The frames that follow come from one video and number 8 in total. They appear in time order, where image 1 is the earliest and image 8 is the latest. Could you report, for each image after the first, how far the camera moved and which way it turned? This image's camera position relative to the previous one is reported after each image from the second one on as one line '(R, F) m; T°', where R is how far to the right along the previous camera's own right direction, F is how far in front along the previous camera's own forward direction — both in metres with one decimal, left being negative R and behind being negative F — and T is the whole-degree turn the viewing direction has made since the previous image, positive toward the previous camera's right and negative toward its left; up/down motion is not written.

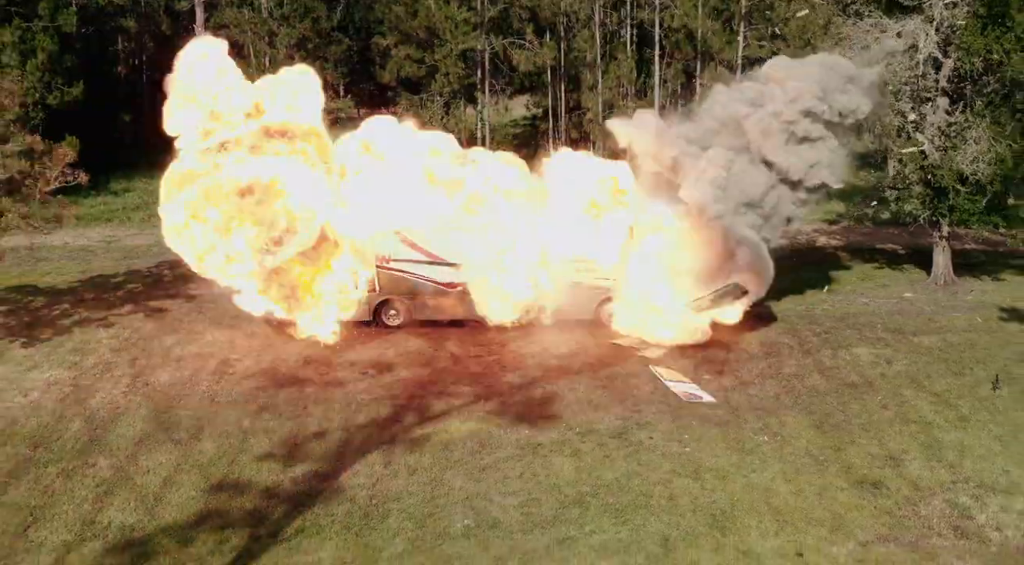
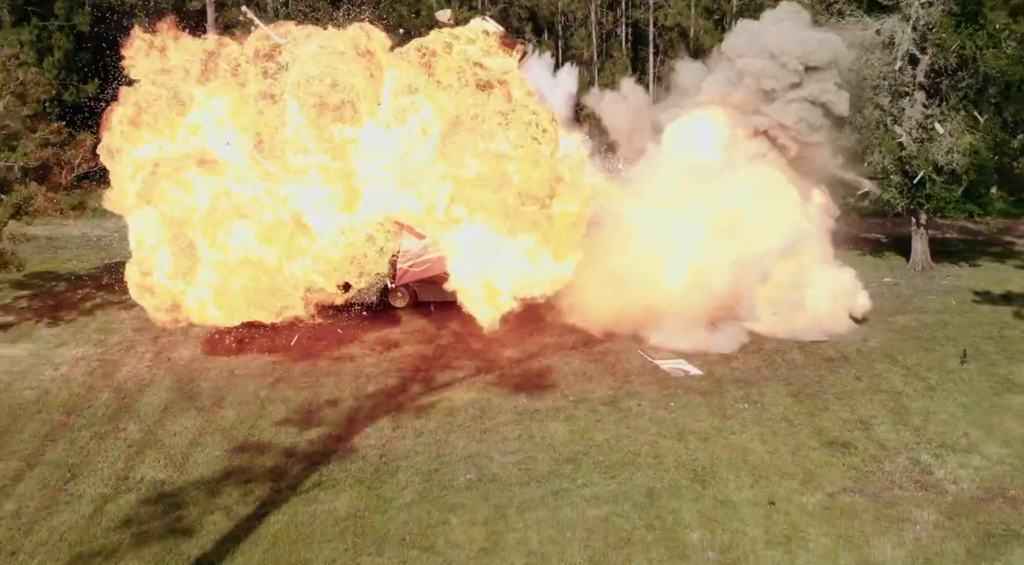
(0.0, -0.8) m; 0°
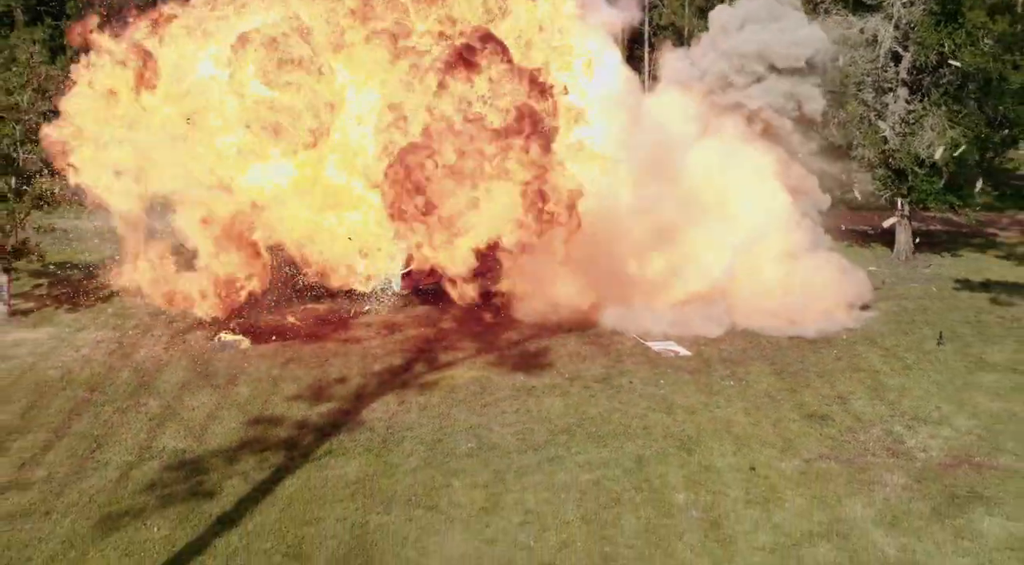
(0.0, -0.6) m; 0°
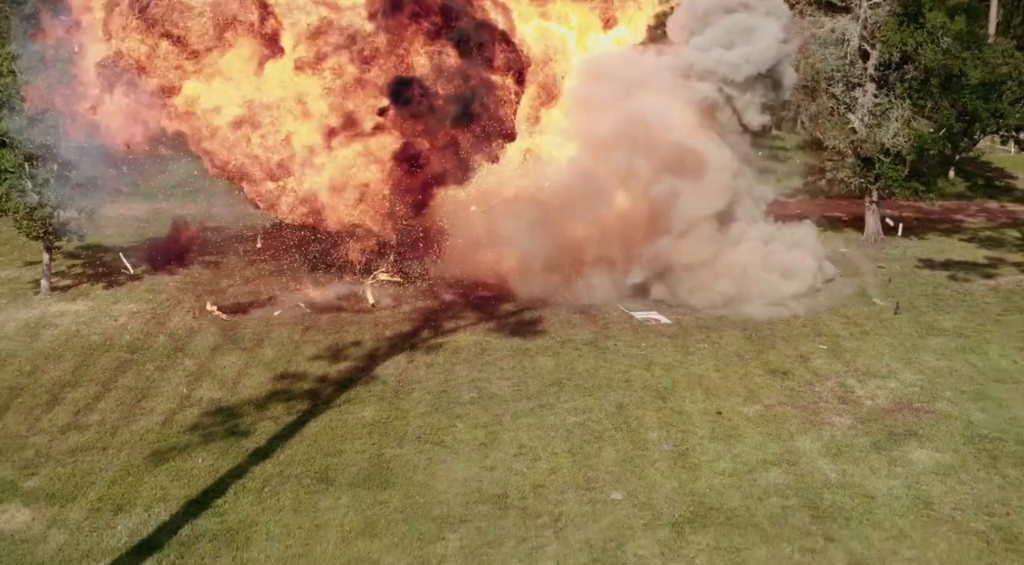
(+0.1, -1.3) m; 0°
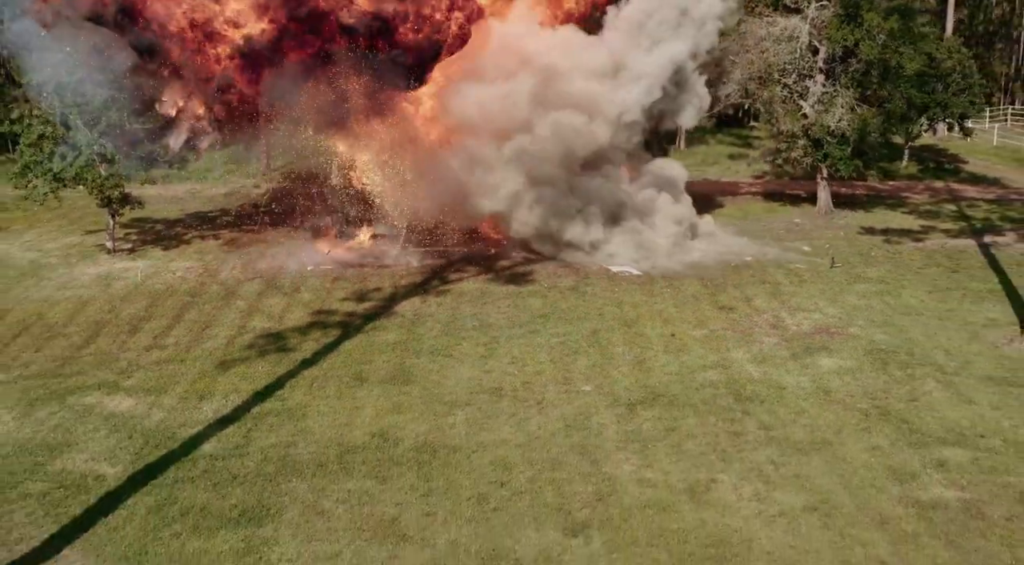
(+0.1, -2.6) m; 0°
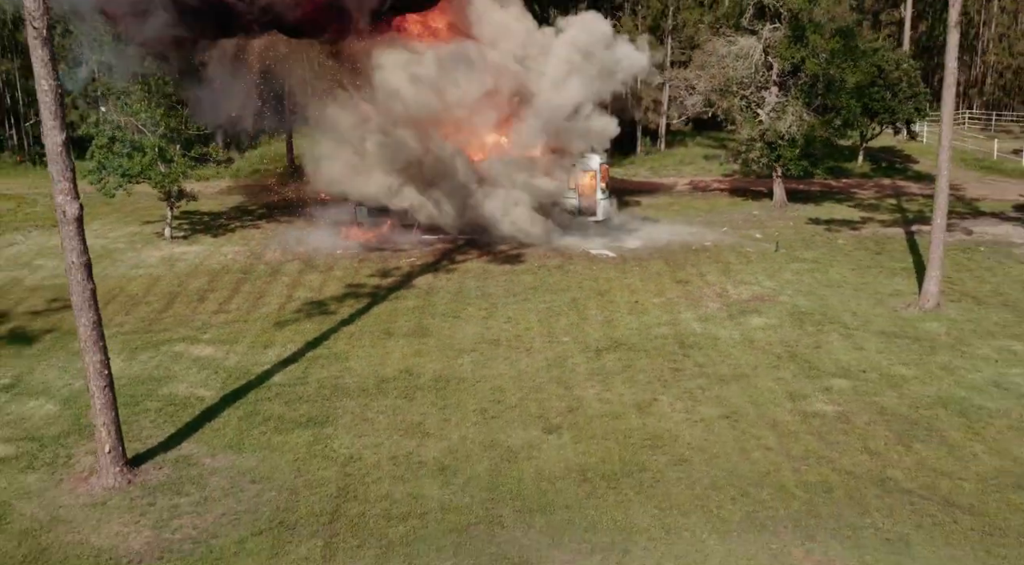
(+0.1, -3.2) m; 0°
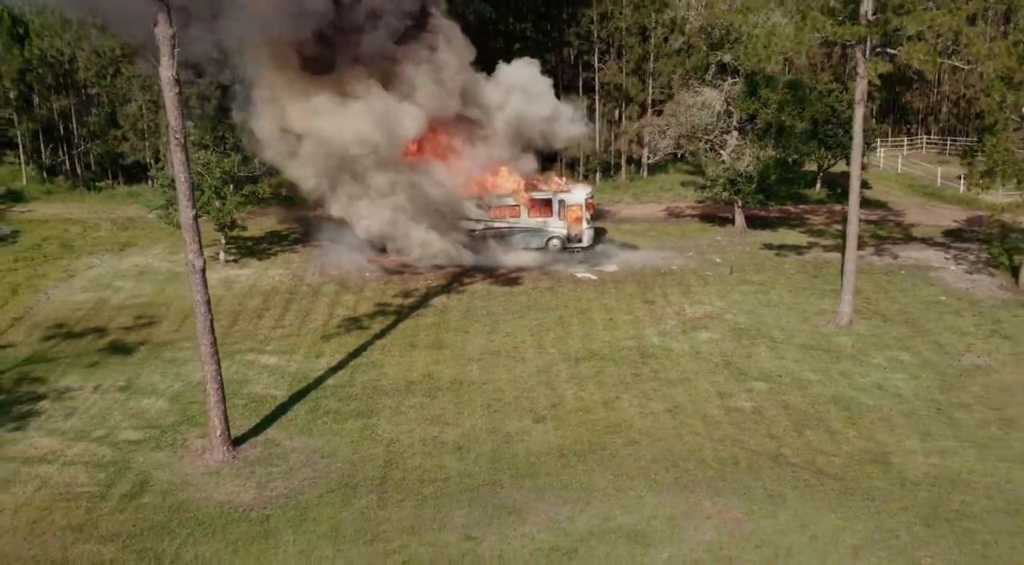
(+0.1, -4.0) m; 0°
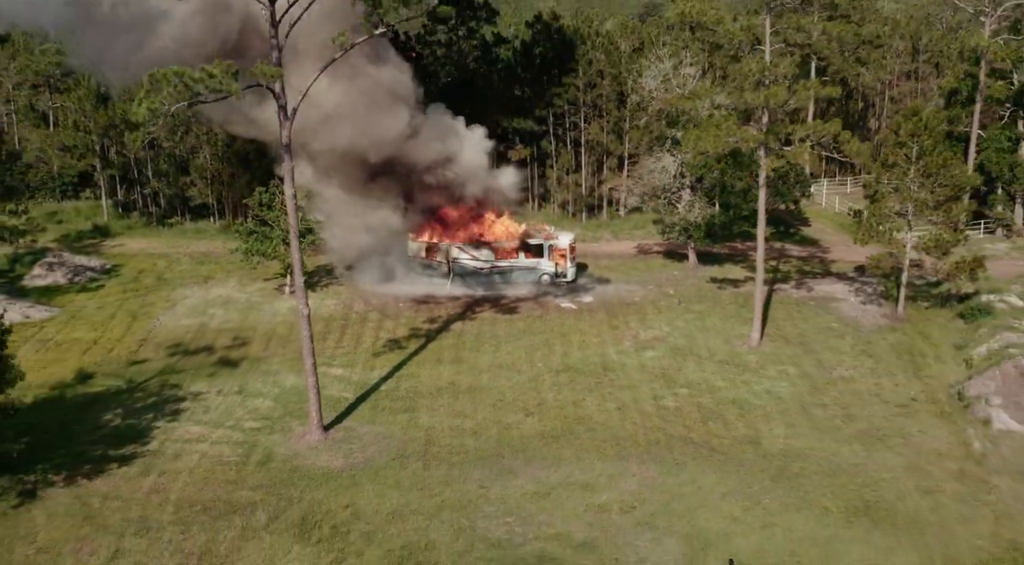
(+0.1, -7.3) m; 0°
